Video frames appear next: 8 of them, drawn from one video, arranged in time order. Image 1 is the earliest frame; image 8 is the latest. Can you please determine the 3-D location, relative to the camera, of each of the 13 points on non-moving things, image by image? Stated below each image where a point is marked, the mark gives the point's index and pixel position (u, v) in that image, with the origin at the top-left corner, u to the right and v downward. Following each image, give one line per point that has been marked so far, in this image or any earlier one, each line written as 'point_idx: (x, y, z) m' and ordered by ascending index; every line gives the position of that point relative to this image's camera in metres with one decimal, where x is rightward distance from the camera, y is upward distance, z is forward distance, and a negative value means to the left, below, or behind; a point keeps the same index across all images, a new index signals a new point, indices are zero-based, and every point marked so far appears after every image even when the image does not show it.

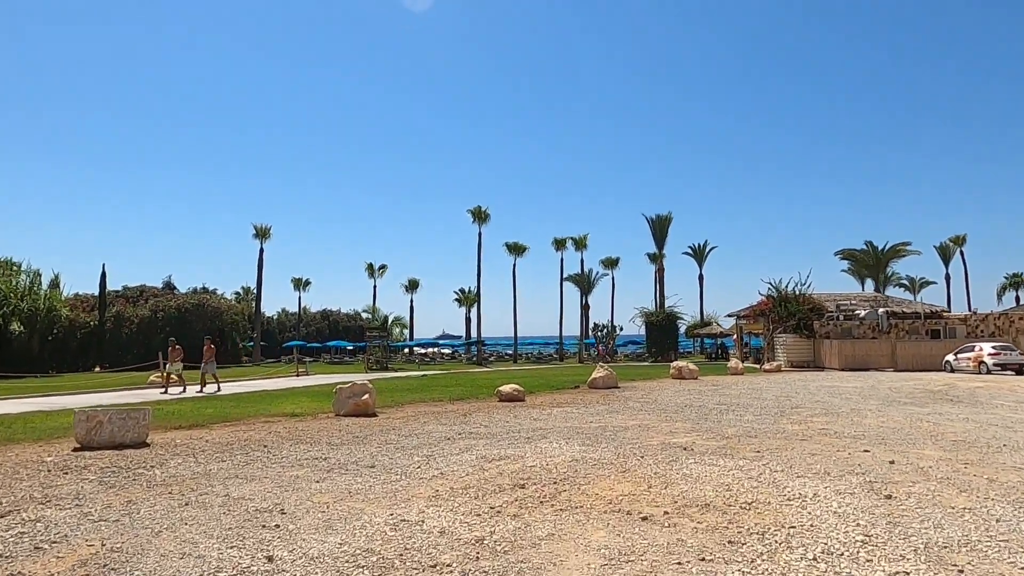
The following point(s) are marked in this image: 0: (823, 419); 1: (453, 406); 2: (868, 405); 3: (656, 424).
0: (+6.6, -2.8, +15.4) m
1: (-1.6, -3.2, +19.1) m
2: (+9.6, -3.1, +19.4) m
3: (+2.9, -2.7, +14.2) m
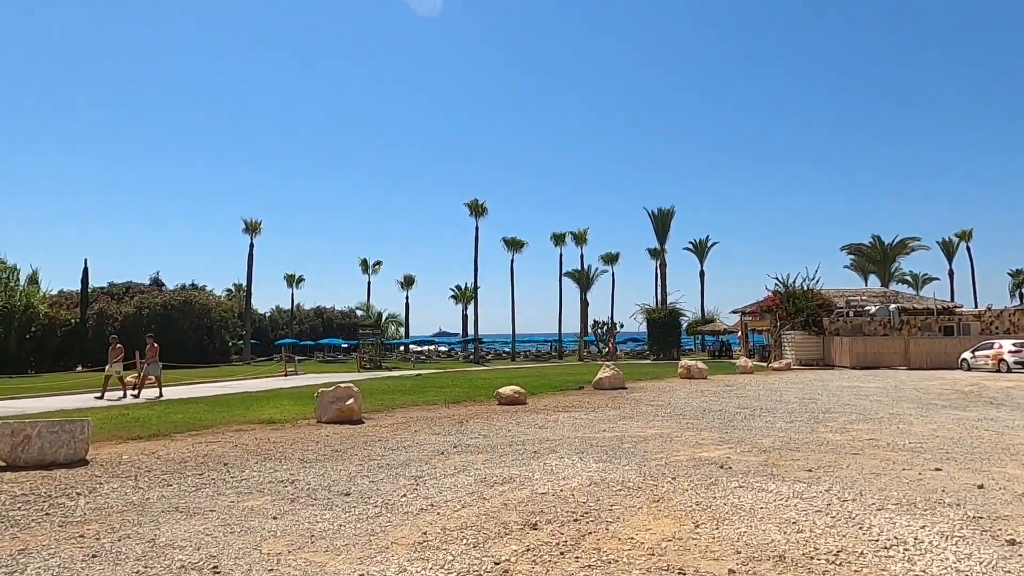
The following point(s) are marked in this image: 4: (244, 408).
0: (+6.7, -2.6, +13.7) m
1: (-1.5, -3.0, +17.4) m
2: (+9.6, -2.9, +17.7) m
3: (+2.9, -2.5, +12.5) m
4: (-7.1, -3.2, +19.1) m
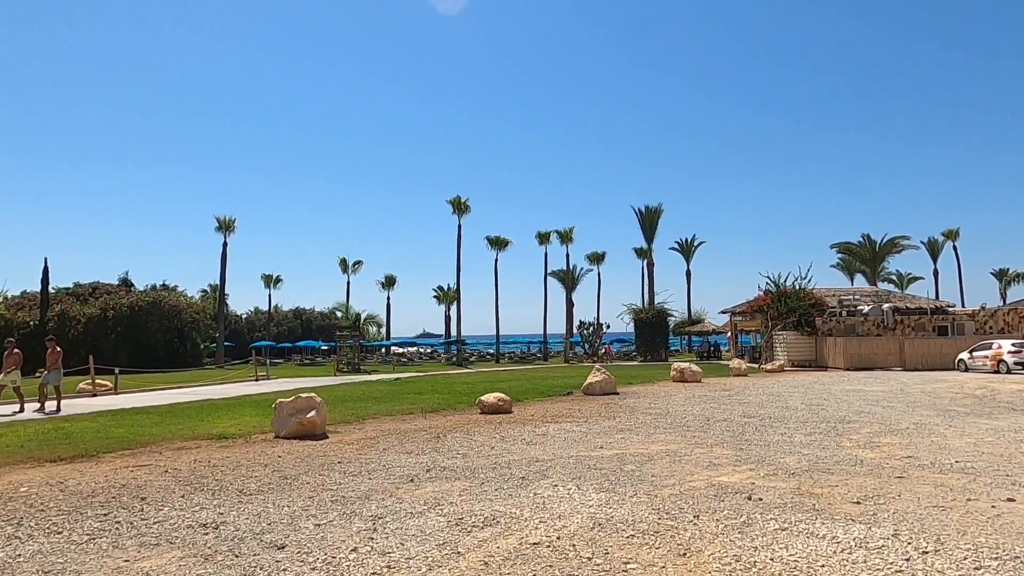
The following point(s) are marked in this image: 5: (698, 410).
0: (+6.4, -2.5, +12.1) m
1: (-1.9, -2.9, +15.6) m
2: (+9.2, -2.9, +16.2) m
3: (+2.7, -2.5, +10.9) m
4: (-7.5, -3.1, +17.2) m
5: (+4.4, -2.9, +17.3) m
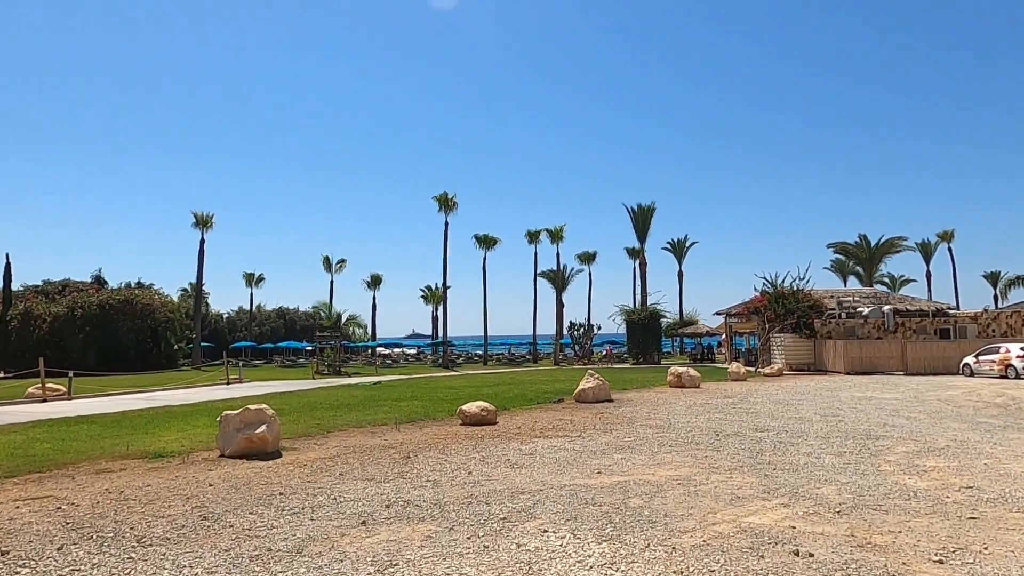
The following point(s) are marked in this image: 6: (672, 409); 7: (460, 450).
0: (+6.1, -2.5, +10.4) m
1: (-2.2, -2.9, +13.8) m
2: (+8.9, -2.8, +14.5) m
3: (+2.4, -2.4, +9.1) m
4: (-7.8, -3.0, +15.3) m
5: (+4.1, -2.9, +15.5) m
6: (+4.2, -3.1, +18.7) m
7: (-0.8, -2.6, +11.7) m
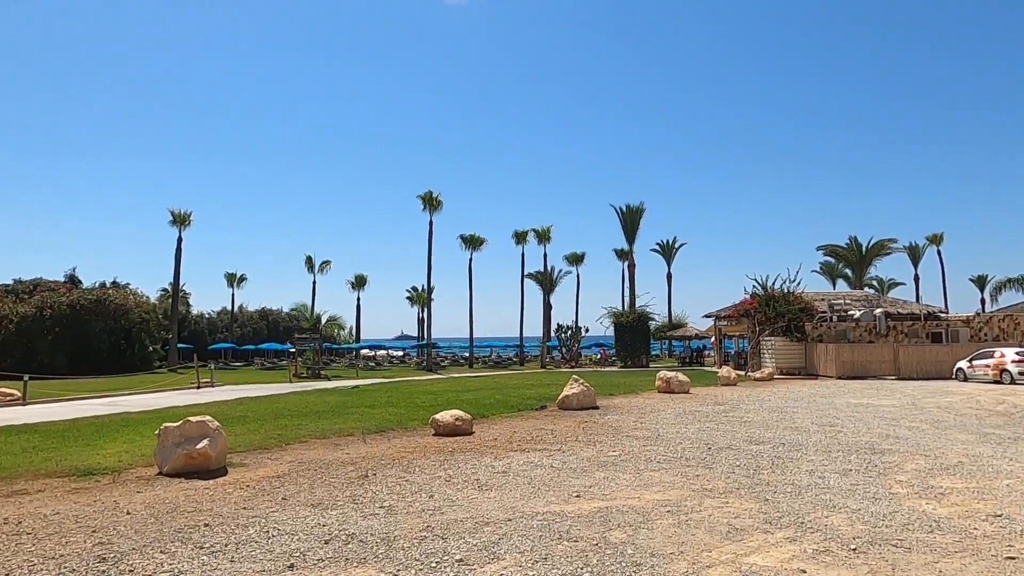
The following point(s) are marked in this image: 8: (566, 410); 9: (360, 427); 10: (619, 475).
0: (+5.7, -2.5, +9.4) m
1: (-2.7, -2.8, +12.6) m
2: (+8.5, -2.9, +13.5) m
3: (+2.0, -2.4, +8.0) m
4: (-8.3, -3.0, +14.0) m
5: (+3.6, -2.9, +14.5) m
6: (+3.6, -3.2, +17.7) m
7: (-1.3, -2.6, +10.5) m
8: (+1.4, -3.3, +19.4) m
9: (-3.3, -3.1, +15.9) m
10: (+1.5, -2.6, +9.9) m
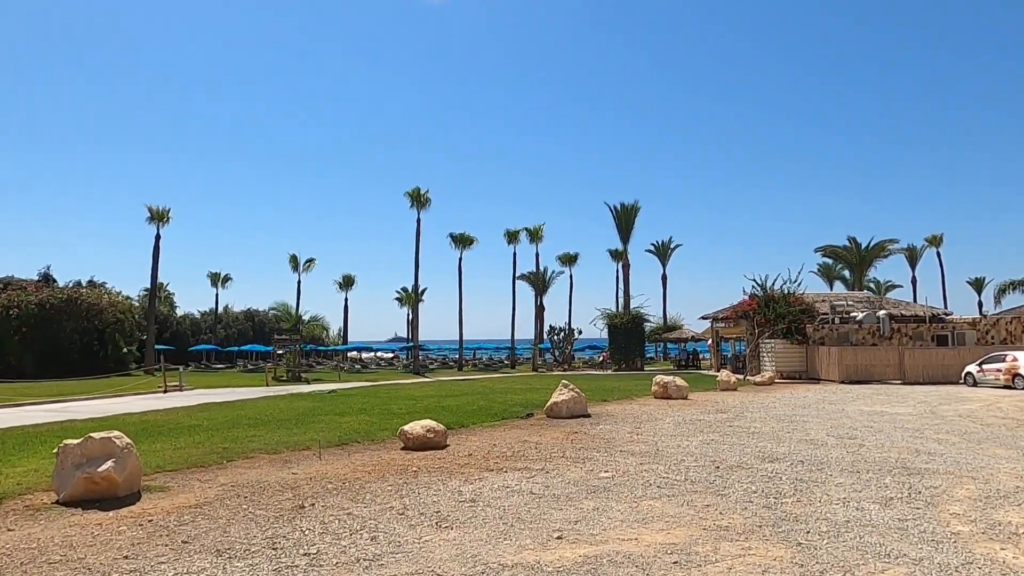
0: (+5.4, -2.4, +7.6) m
1: (-3.0, -2.7, +10.8) m
2: (+8.1, -2.8, +11.8) m
3: (+1.7, -2.3, +6.3) m
4: (-8.6, -2.9, +12.2) m
5: (+3.2, -2.8, +12.7) m
6: (+3.2, -3.1, +15.9) m
7: (-1.6, -2.5, +8.7) m
8: (+1.0, -3.2, +17.7) m
9: (-3.7, -2.9, +14.1) m
10: (+1.1, -2.4, +8.1) m
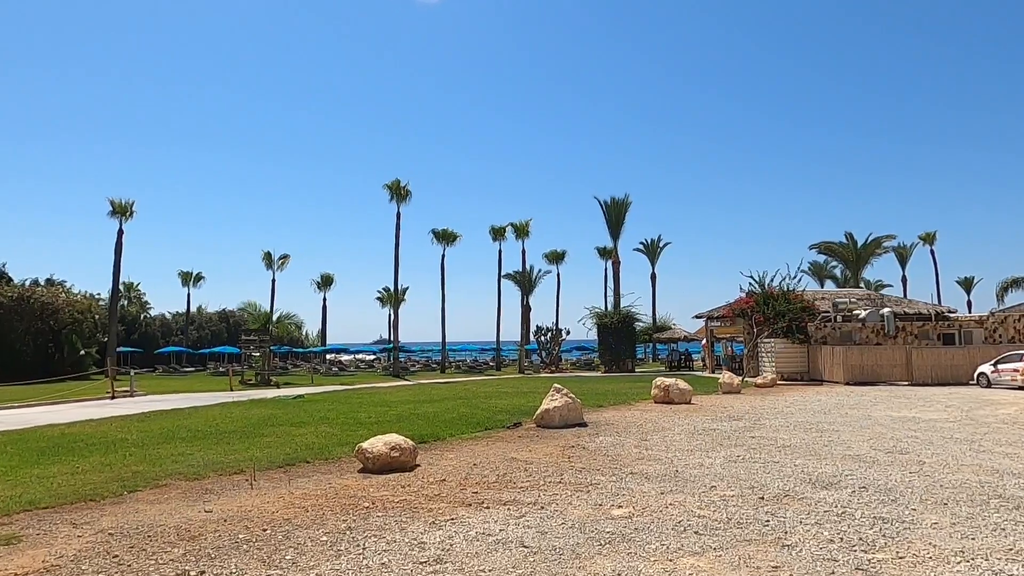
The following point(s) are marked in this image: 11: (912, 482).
0: (+5.3, -2.1, +5.2) m
1: (-3.2, -2.5, +8.3) m
2: (+7.9, -2.5, +9.5) m
3: (+1.6, -2.0, +3.8) m
4: (-8.8, -2.6, +9.5) m
5: (+3.0, -2.6, +10.3) m
6: (+2.9, -2.8, +13.5) m
7: (-1.7, -2.2, +6.2) m
8: (+0.7, -3.0, +15.2) m
9: (-4.0, -2.7, +11.5) m
10: (+1.0, -2.2, +5.6) m
11: (+5.3, -2.5, +9.5) m
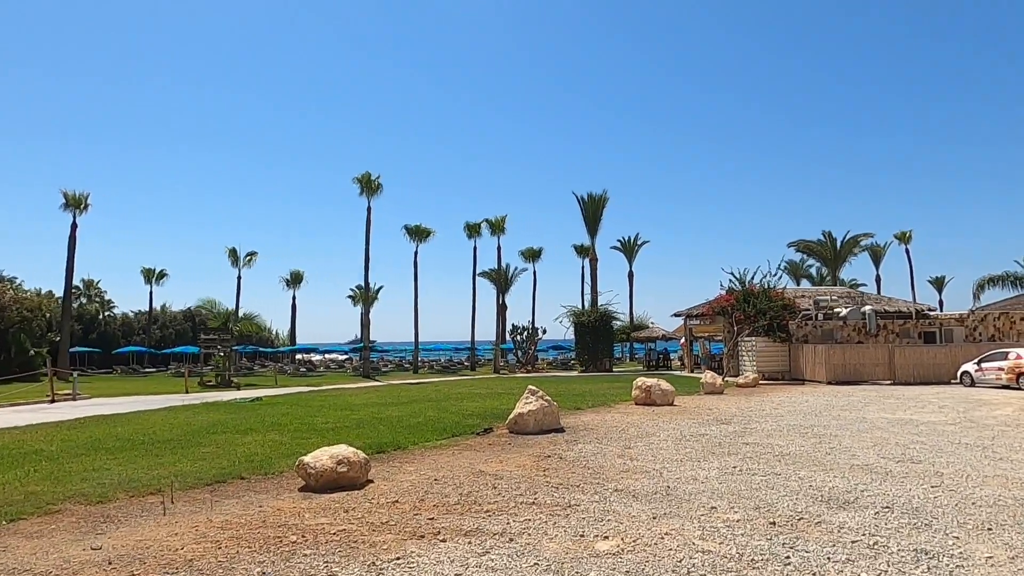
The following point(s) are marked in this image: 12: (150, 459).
0: (+5.0, -2.0, +4.0) m
1: (-3.6, -2.3, +6.7) m
2: (+7.5, -2.4, +8.3) m
3: (+1.4, -1.9, +2.4) m
4: (-9.2, -2.5, +7.8) m
5: (+2.6, -2.4, +9.0) m
6: (+2.4, -2.7, +12.2) m
7: (-2.0, -2.1, +4.7) m
8: (+0.1, -2.8, +13.8) m
9: (-4.4, -2.6, +9.9) m
10: (+0.7, -2.0, +4.2) m
11: (+4.9, -2.4, +8.3) m
12: (-5.6, -2.7, +11.3) m
